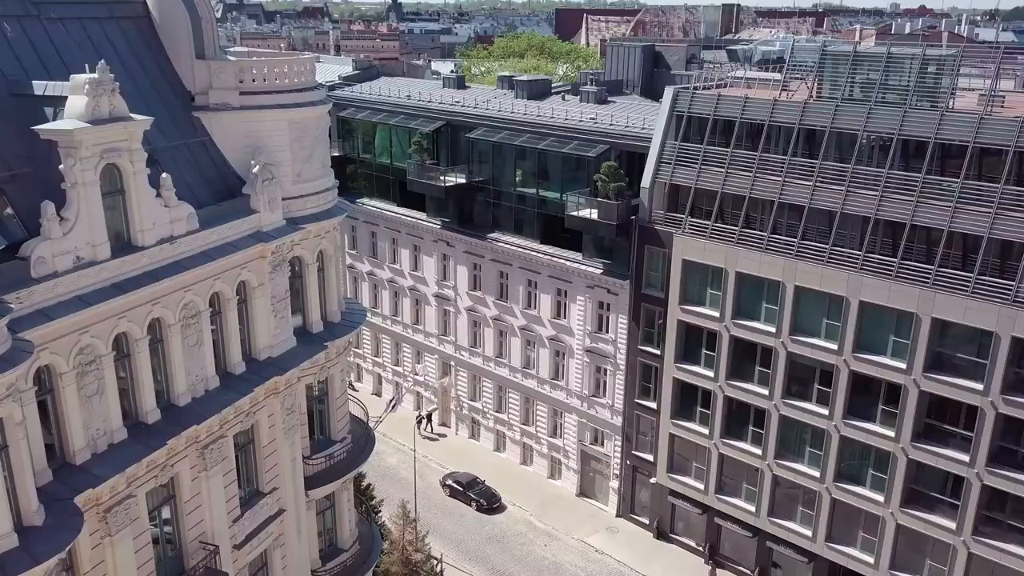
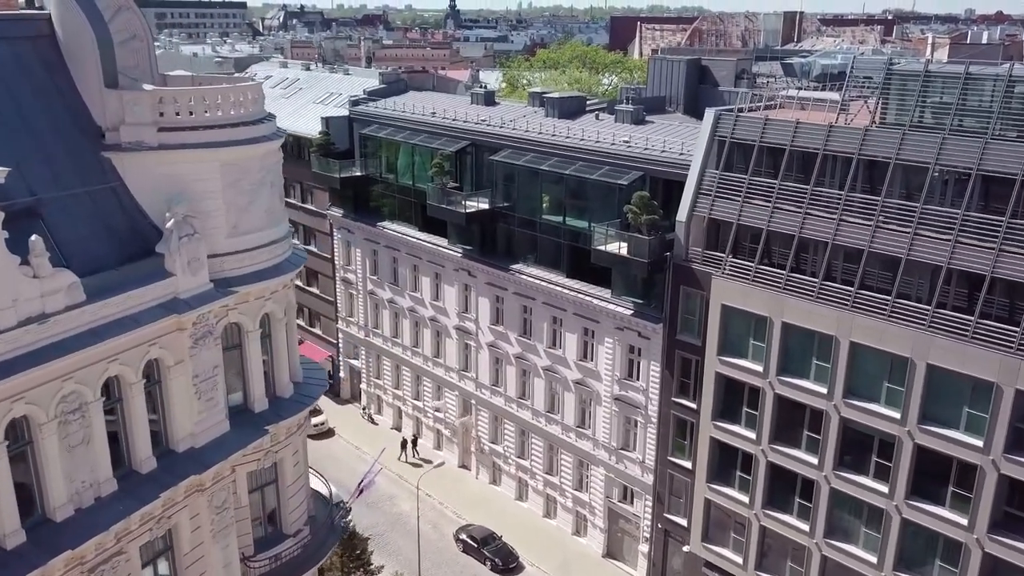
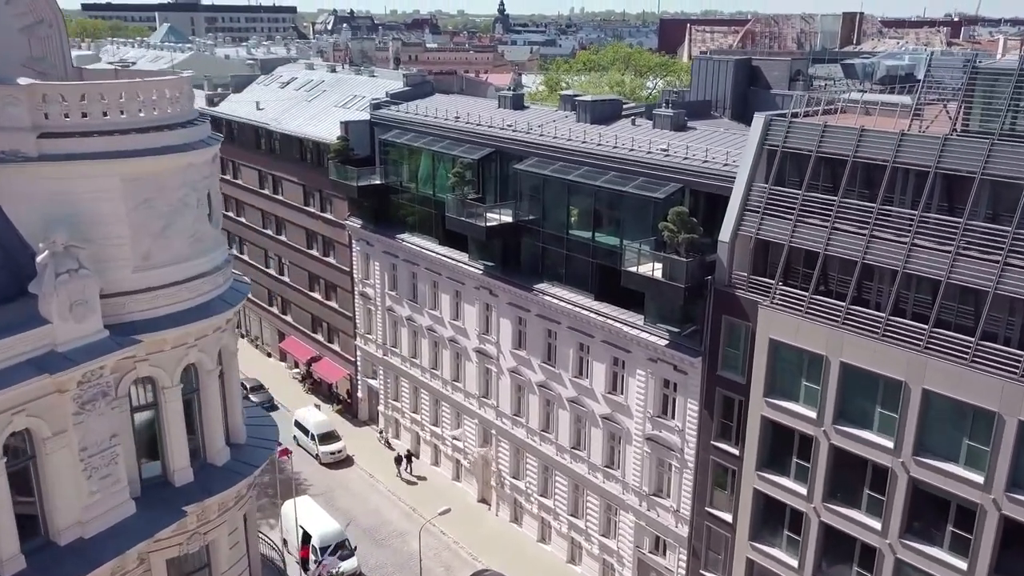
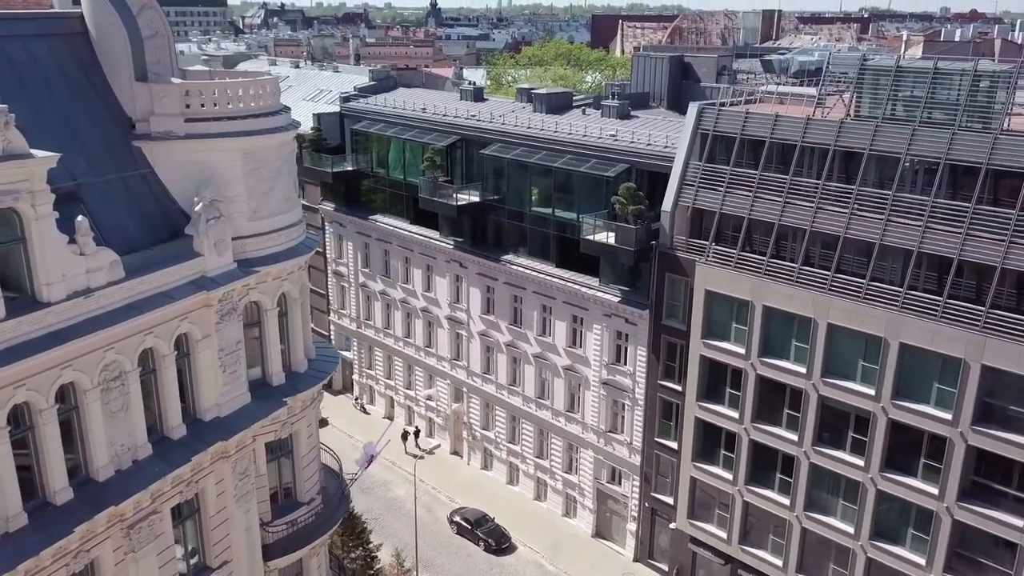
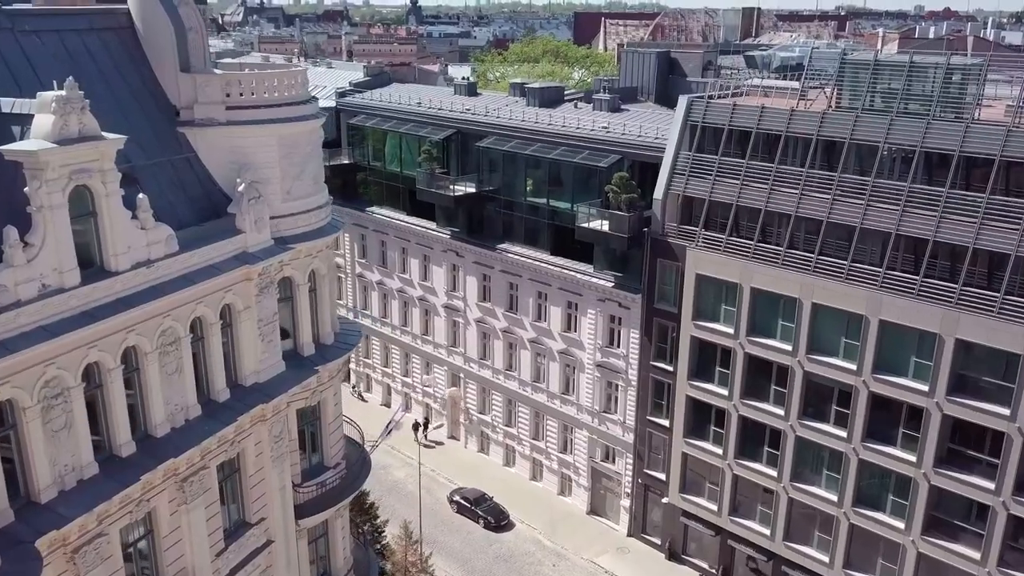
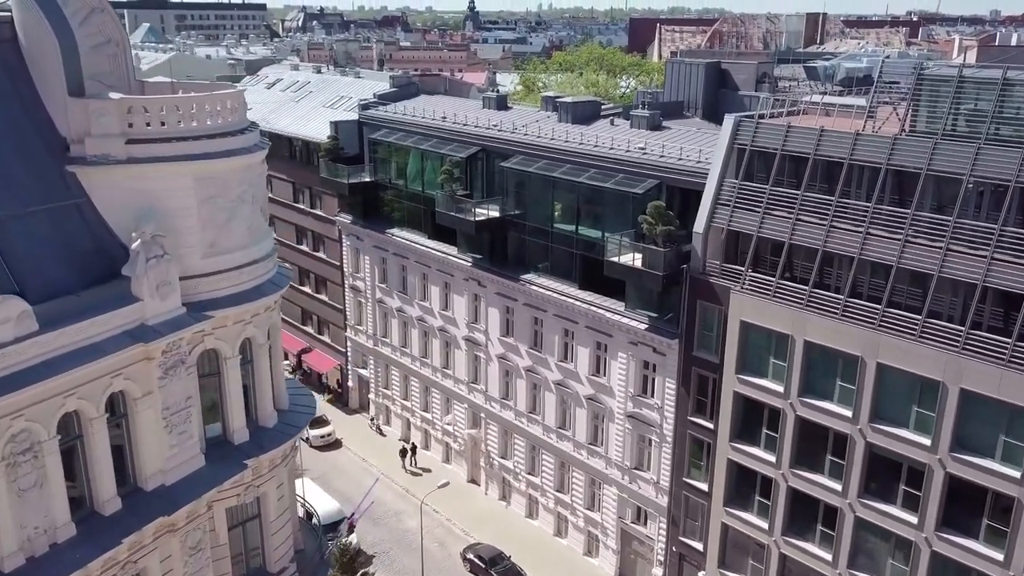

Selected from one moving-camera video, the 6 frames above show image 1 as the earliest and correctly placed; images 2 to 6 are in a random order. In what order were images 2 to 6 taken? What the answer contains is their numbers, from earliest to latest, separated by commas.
5, 4, 2, 6, 3
